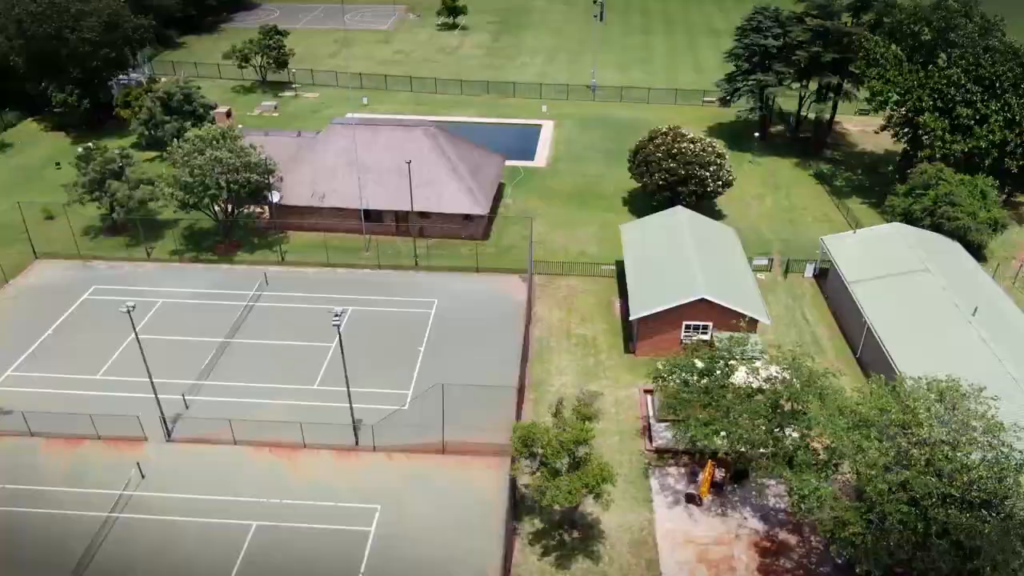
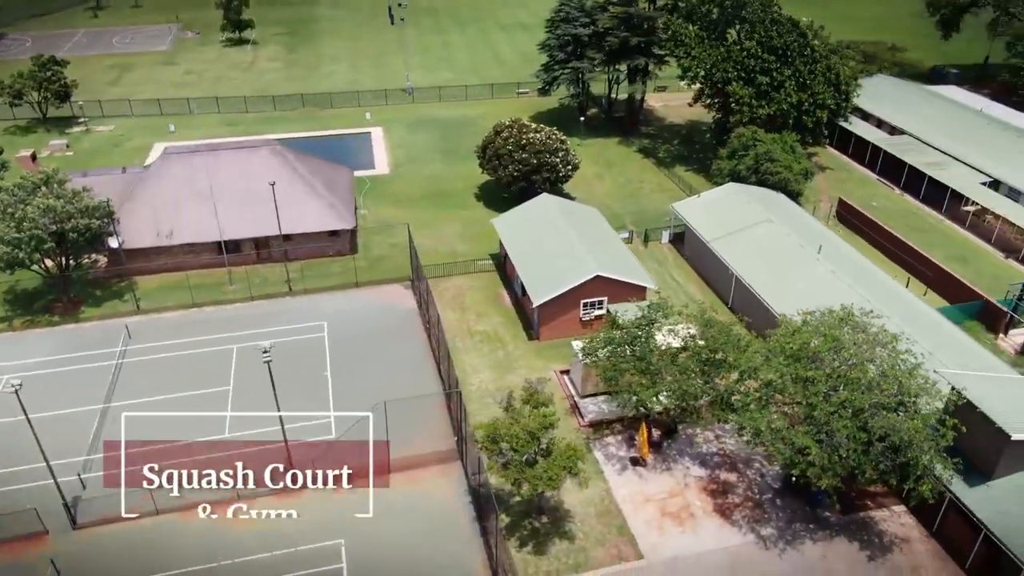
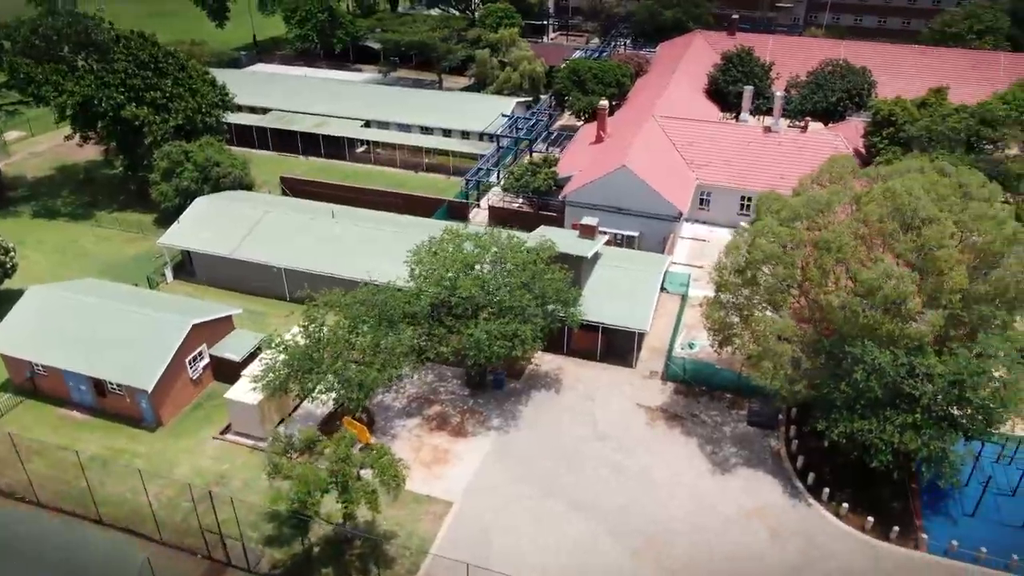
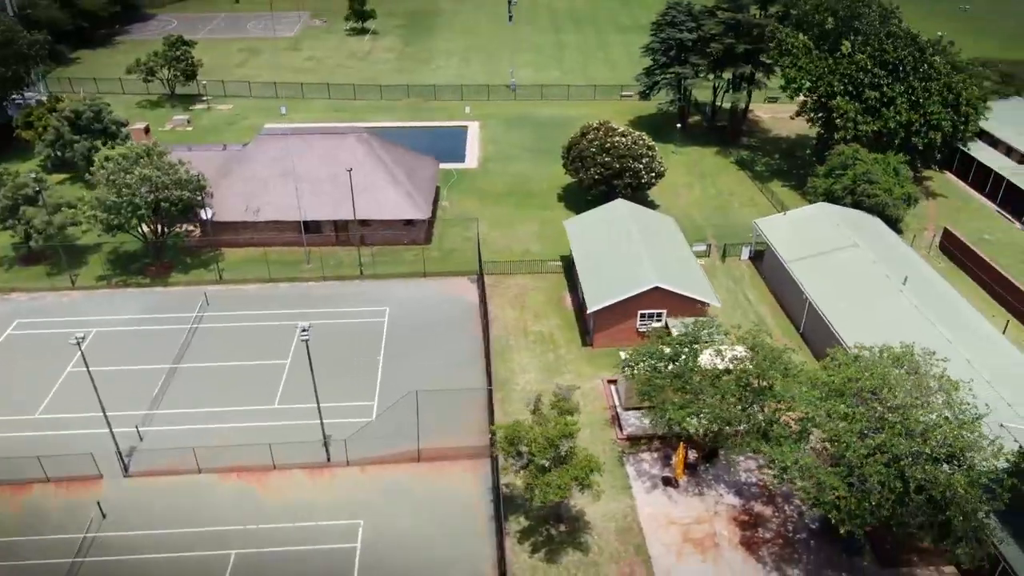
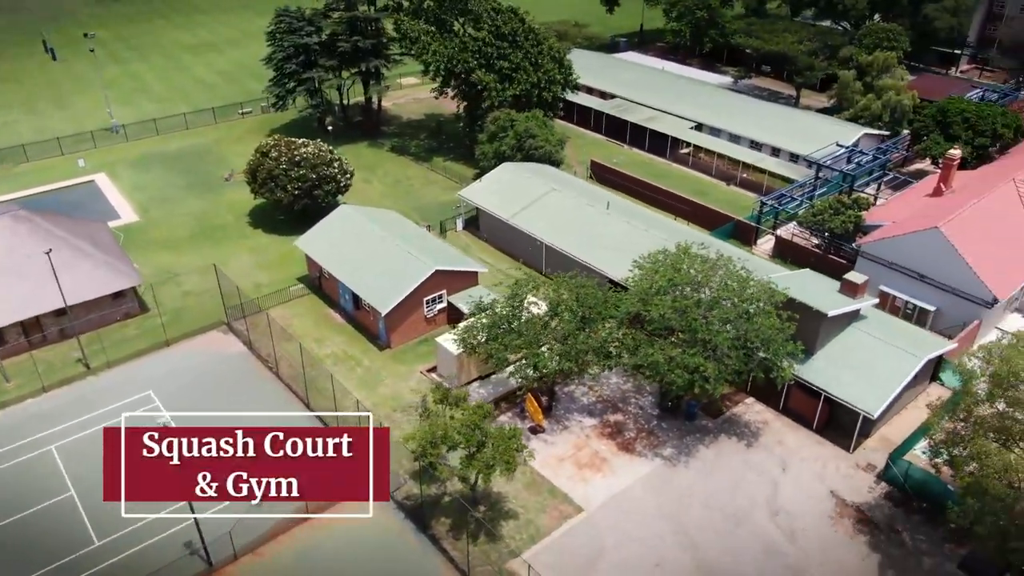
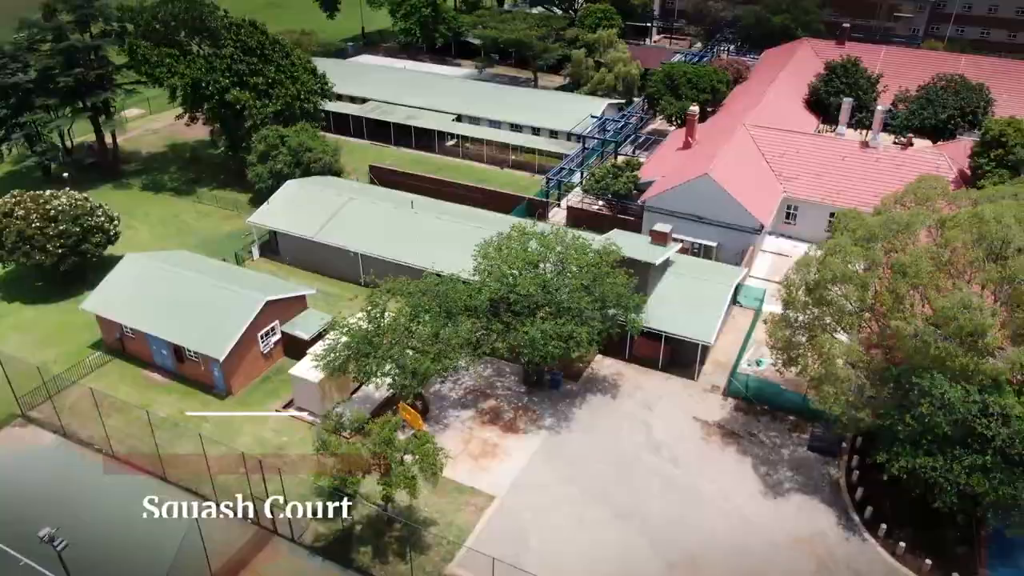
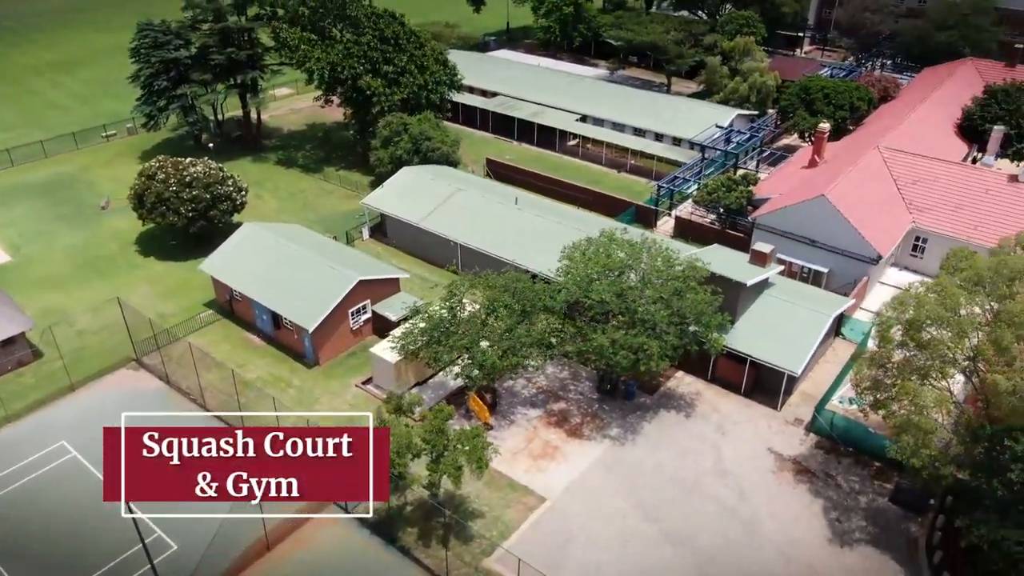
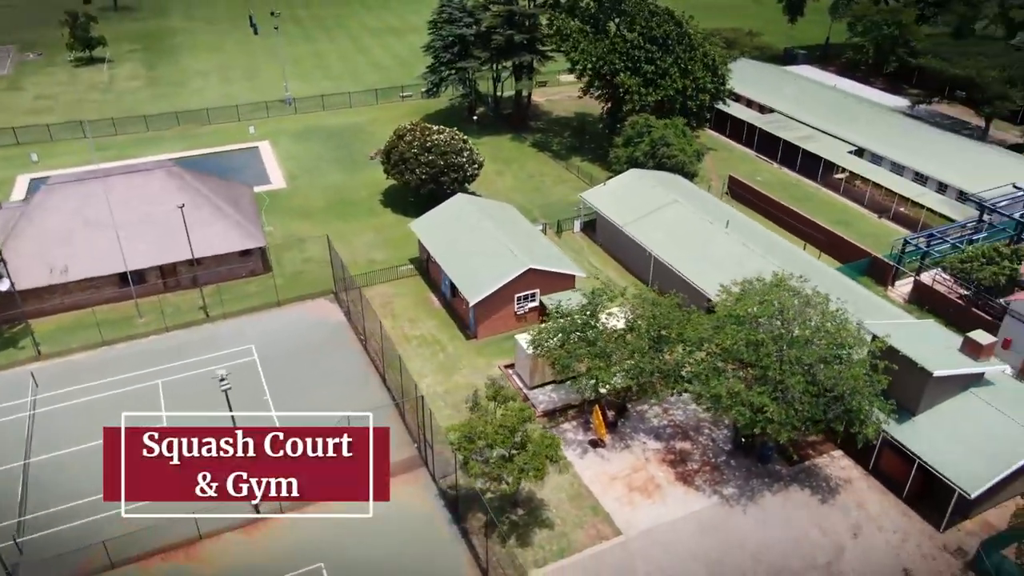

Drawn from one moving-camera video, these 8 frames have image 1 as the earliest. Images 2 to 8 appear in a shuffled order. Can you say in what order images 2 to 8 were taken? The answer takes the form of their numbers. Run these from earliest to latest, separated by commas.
4, 2, 8, 5, 7, 6, 3
